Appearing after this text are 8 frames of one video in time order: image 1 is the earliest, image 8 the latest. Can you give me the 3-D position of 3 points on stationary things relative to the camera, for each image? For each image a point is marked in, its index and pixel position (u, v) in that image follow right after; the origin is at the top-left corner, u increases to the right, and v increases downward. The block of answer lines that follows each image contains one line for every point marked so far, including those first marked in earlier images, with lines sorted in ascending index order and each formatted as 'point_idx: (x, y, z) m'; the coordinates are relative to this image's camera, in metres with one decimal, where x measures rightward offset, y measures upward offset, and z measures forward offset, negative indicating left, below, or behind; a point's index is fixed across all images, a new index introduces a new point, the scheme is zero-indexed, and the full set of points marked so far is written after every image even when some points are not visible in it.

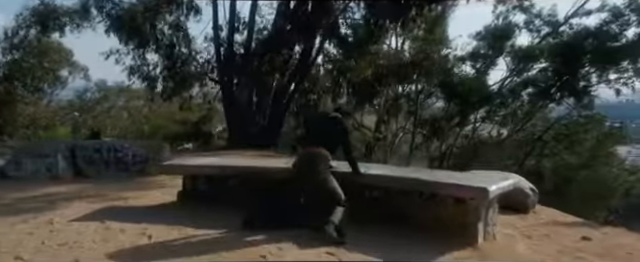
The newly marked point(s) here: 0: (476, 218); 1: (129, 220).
0: (+1.0, -0.5, +2.9) m
1: (-1.3, -0.6, +3.1) m
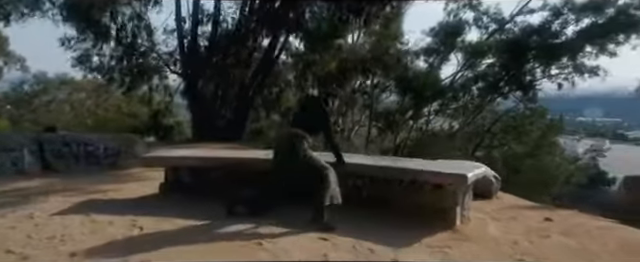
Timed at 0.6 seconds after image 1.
0: (+0.9, -0.5, +3.1) m
1: (-1.4, -0.6, +3.1) m
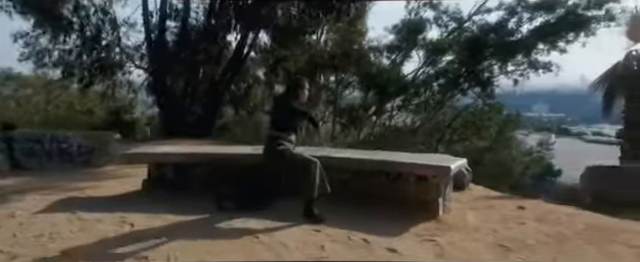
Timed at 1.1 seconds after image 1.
0: (+0.8, -0.4, +3.3) m
1: (-1.5, -0.5, +3.1) m
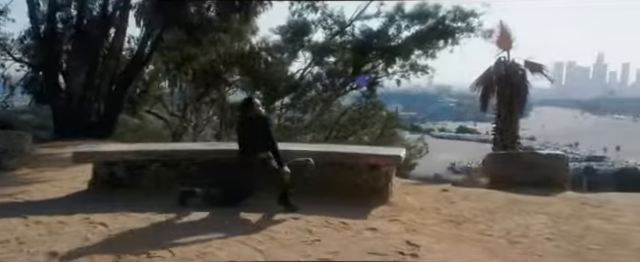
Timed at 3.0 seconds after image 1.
0: (+0.5, -0.4, +3.7) m
1: (-1.6, -0.5, +2.9) m
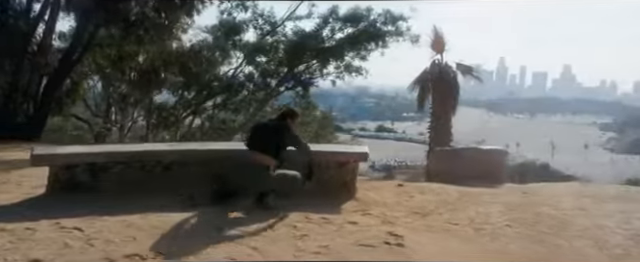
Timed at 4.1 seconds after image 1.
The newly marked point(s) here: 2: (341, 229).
0: (+0.2, -0.4, +3.8) m
1: (-1.8, -0.5, +2.7) m
2: (+0.1, -0.6, +2.7) m
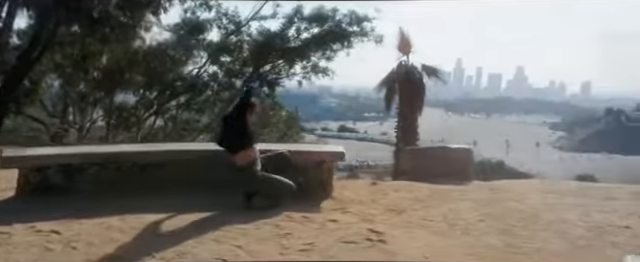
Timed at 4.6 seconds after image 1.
0: (+0.1, -0.4, +3.9) m
1: (-1.9, -0.5, +2.6) m
2: (0.0, -0.6, +2.7) m
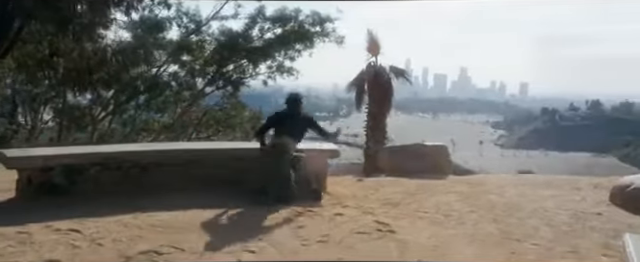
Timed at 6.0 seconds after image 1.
0: (0.0, -0.4, +4.0) m
1: (-1.8, -0.5, +2.6) m
2: (+0.1, -0.6, +2.9) m
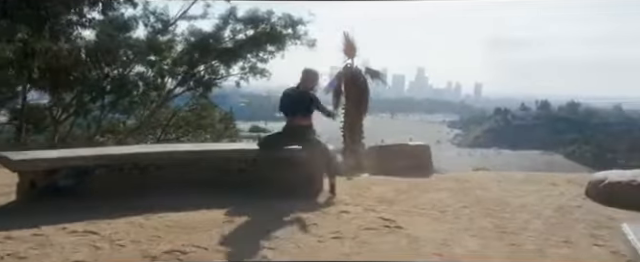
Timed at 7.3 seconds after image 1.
0: (0.0, -0.4, +4.2) m
1: (-1.7, -0.5, +2.5) m
2: (+0.1, -0.6, +3.0) m
